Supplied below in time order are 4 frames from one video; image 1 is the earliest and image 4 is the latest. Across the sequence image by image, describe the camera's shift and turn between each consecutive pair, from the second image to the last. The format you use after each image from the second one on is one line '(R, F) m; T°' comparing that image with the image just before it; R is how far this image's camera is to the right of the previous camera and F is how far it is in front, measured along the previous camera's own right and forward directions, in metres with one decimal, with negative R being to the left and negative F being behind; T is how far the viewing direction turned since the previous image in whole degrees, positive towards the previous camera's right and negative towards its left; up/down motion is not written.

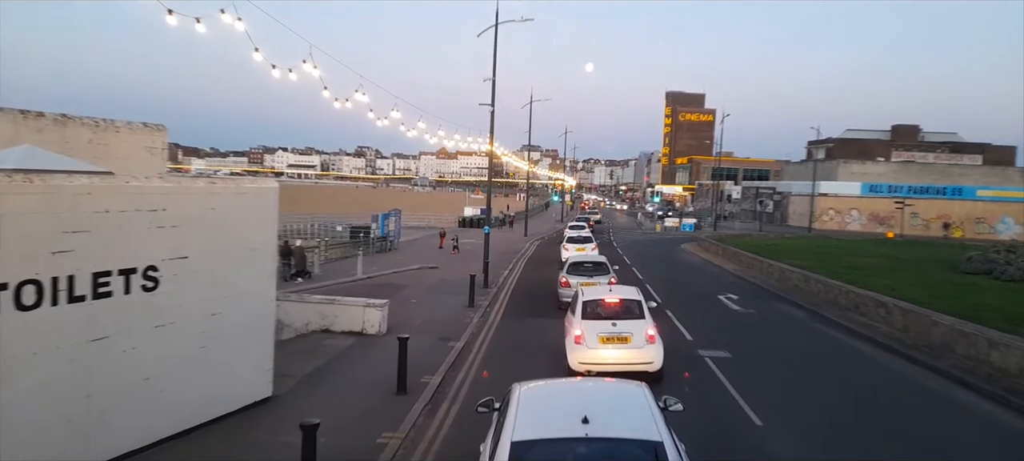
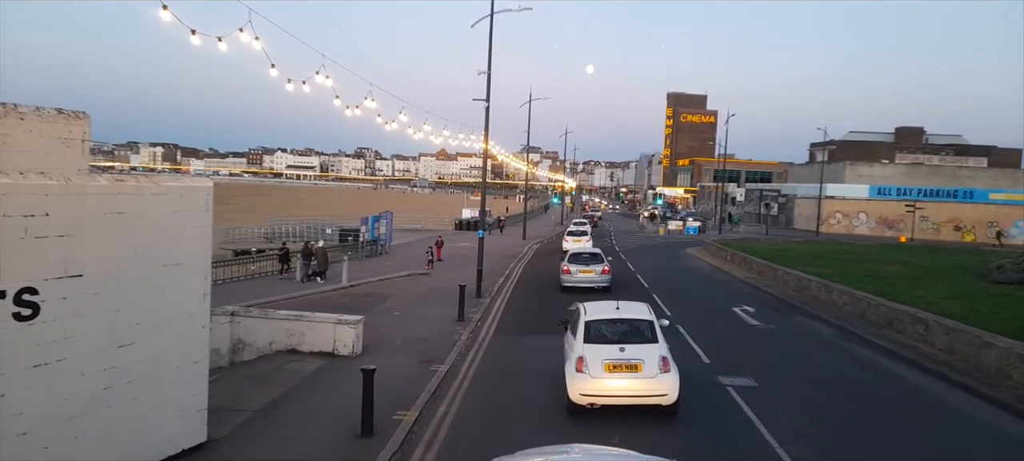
(+0.1, +1.7) m; 0°
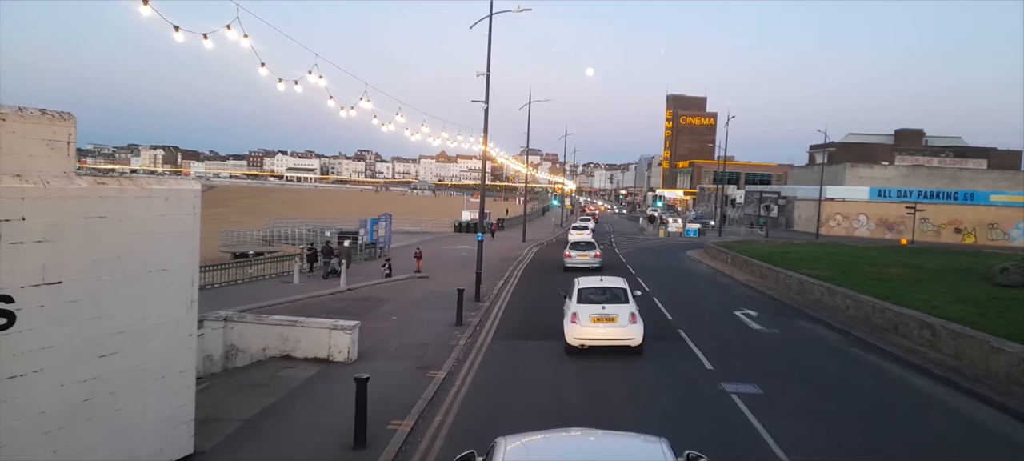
(0.0, +0.2) m; 0°
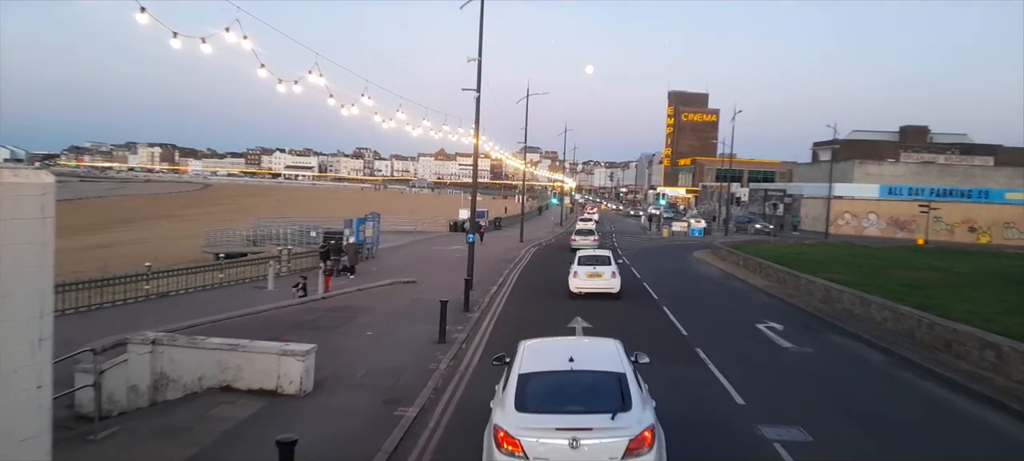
(+0.2, +2.1) m; 0°
